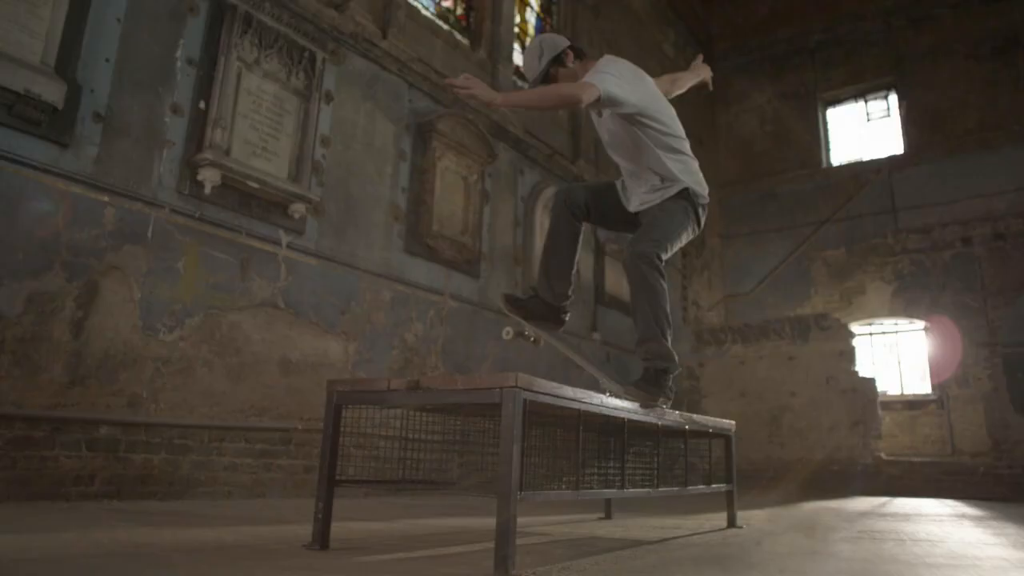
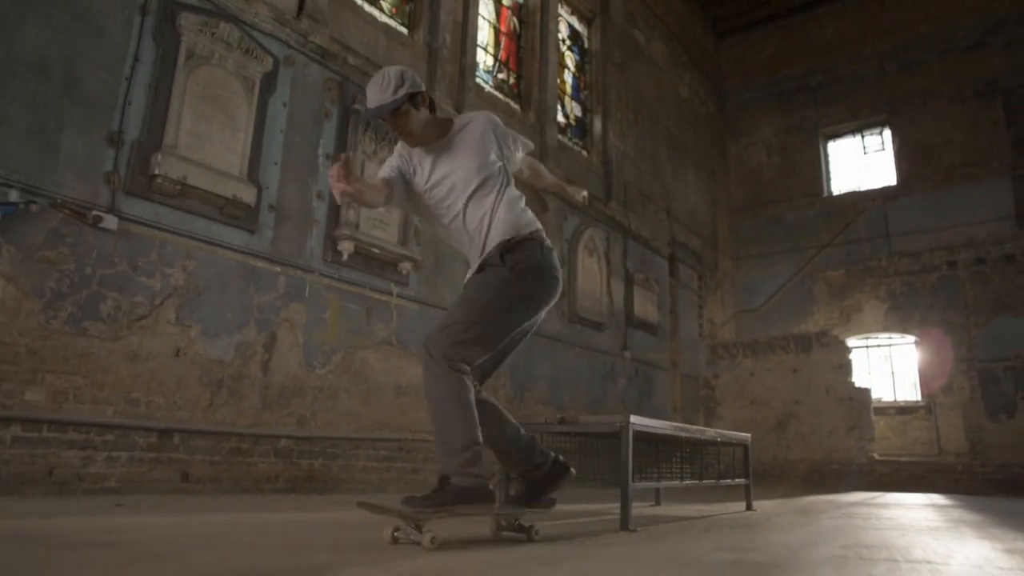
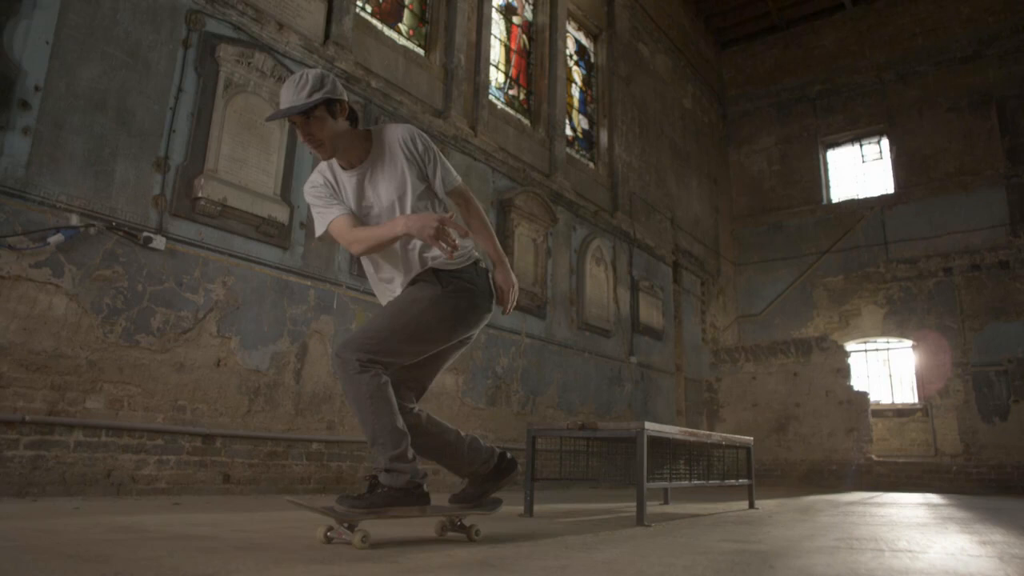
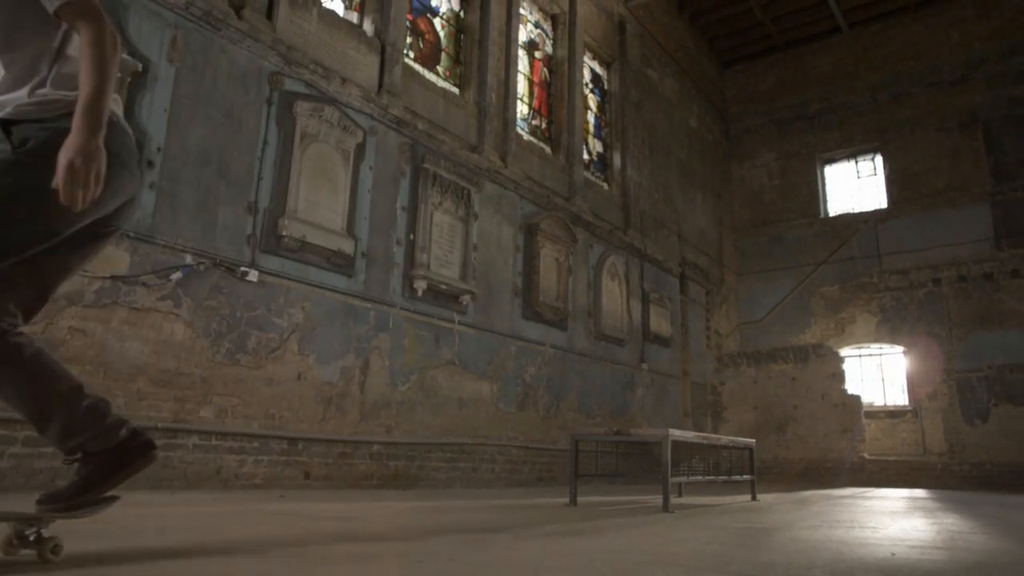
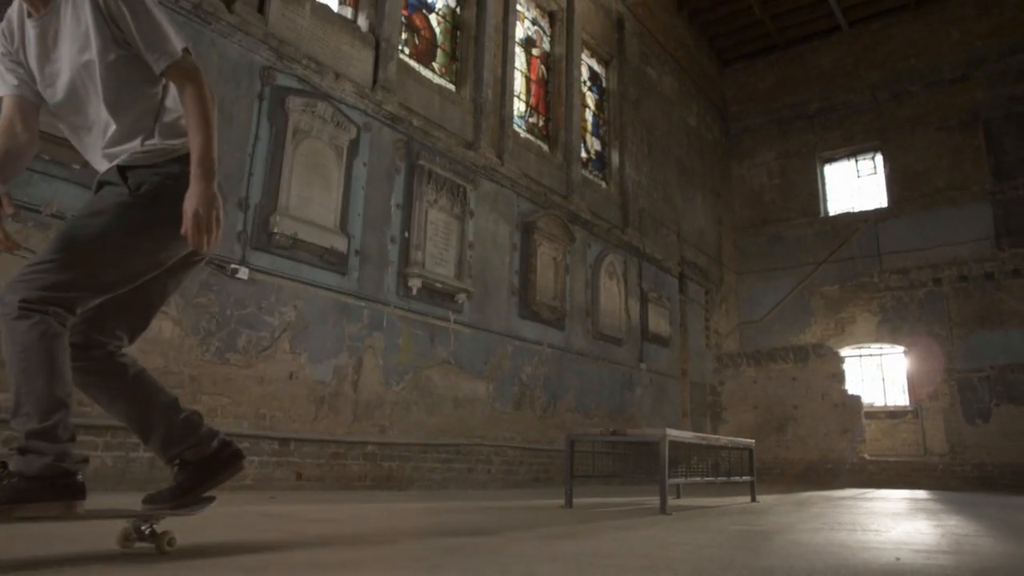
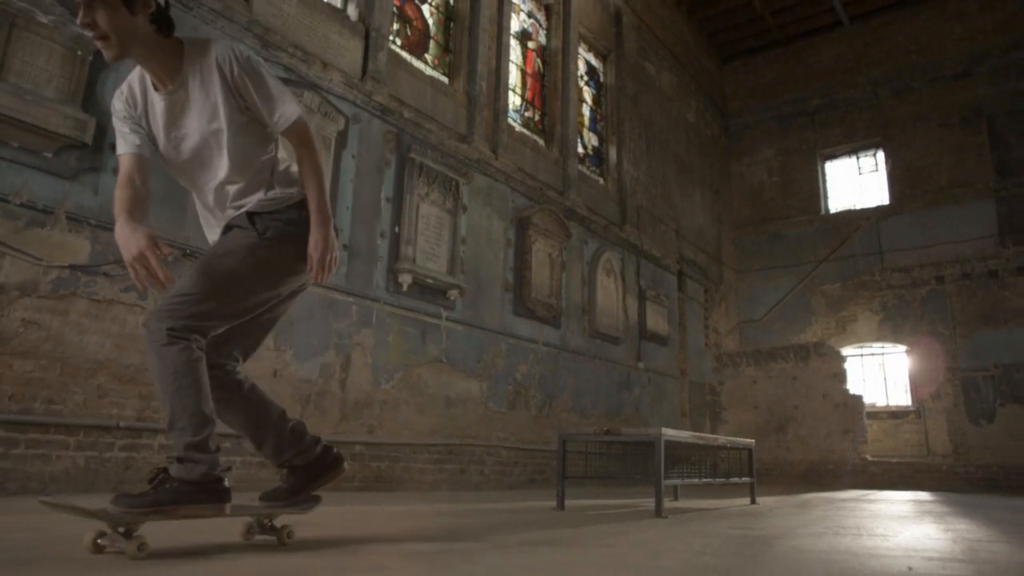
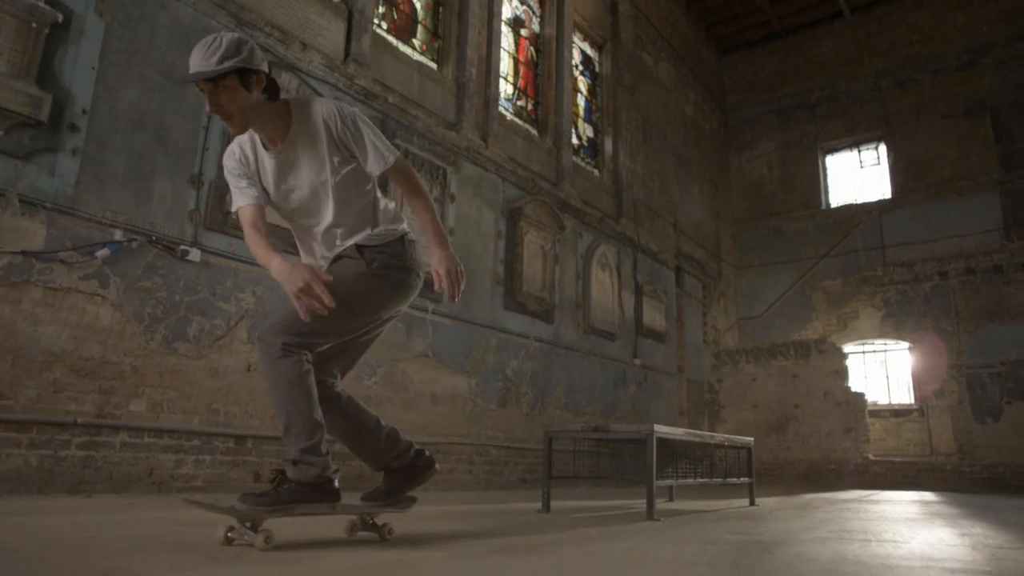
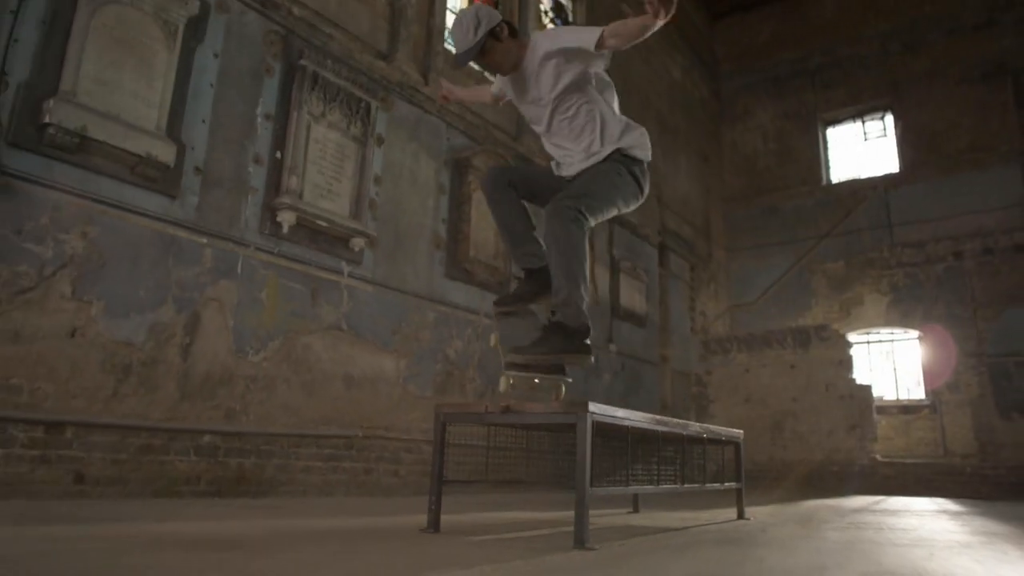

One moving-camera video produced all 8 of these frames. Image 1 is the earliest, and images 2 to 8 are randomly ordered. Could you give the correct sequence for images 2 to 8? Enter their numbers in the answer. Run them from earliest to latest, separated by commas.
8, 2, 3, 7, 6, 5, 4
